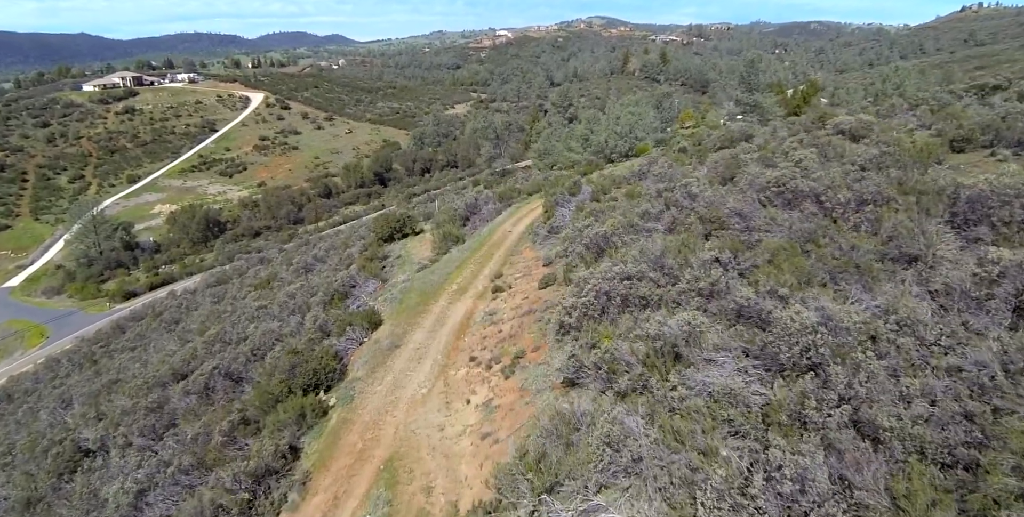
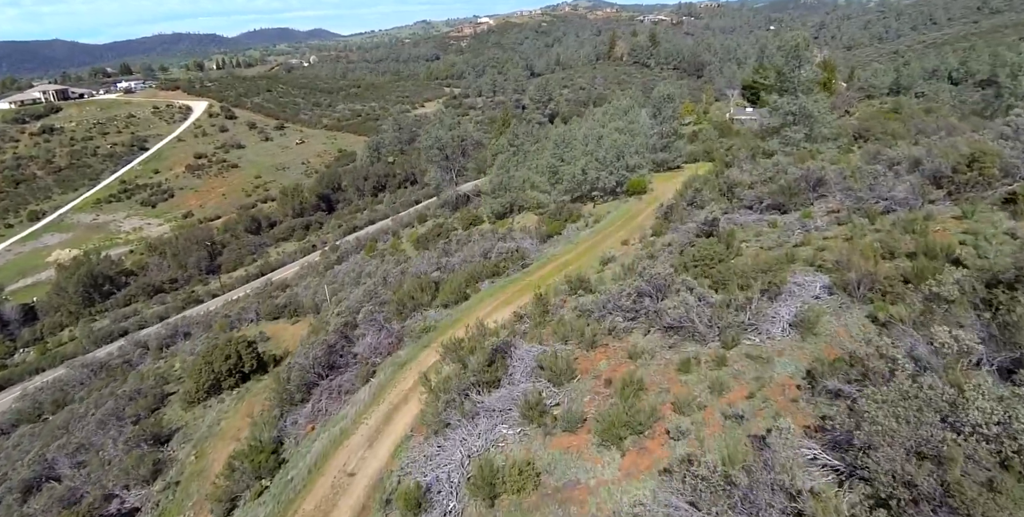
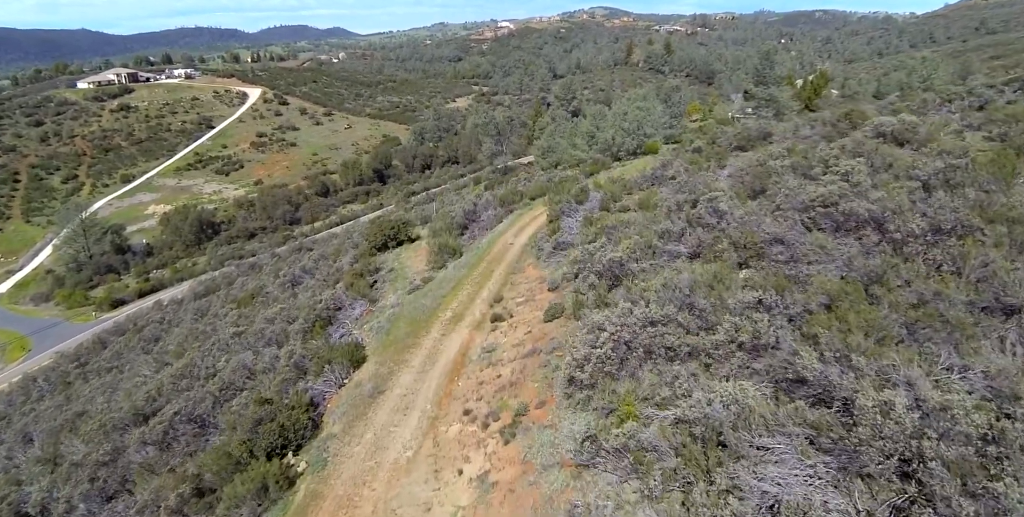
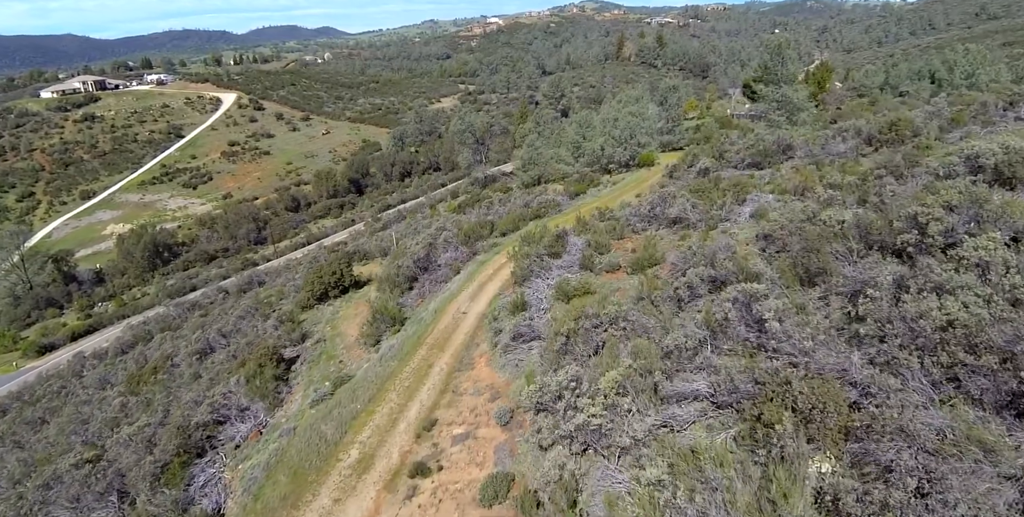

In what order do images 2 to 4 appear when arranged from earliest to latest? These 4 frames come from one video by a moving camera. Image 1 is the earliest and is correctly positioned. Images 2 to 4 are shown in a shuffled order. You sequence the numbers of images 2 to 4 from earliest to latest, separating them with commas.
3, 4, 2
